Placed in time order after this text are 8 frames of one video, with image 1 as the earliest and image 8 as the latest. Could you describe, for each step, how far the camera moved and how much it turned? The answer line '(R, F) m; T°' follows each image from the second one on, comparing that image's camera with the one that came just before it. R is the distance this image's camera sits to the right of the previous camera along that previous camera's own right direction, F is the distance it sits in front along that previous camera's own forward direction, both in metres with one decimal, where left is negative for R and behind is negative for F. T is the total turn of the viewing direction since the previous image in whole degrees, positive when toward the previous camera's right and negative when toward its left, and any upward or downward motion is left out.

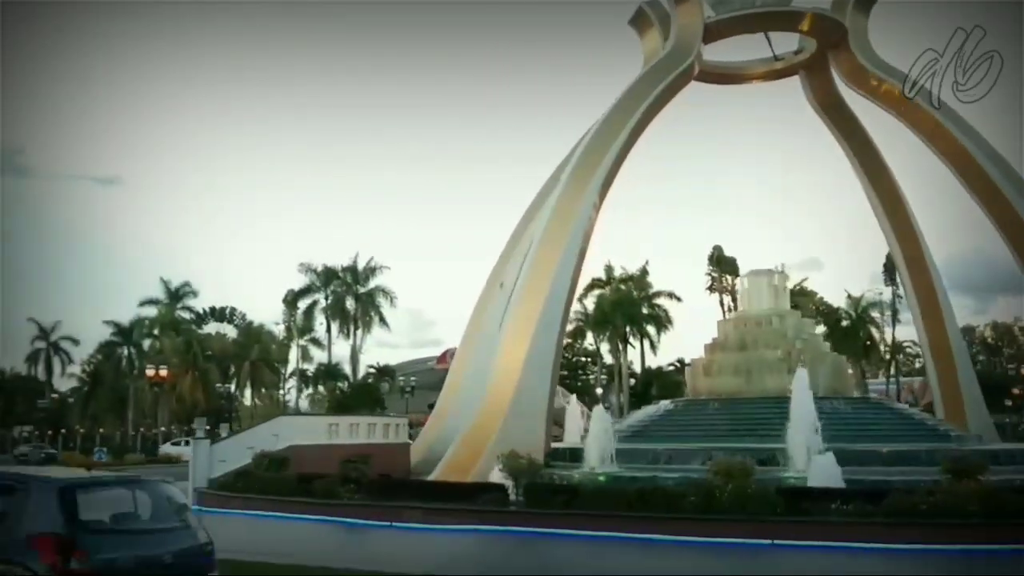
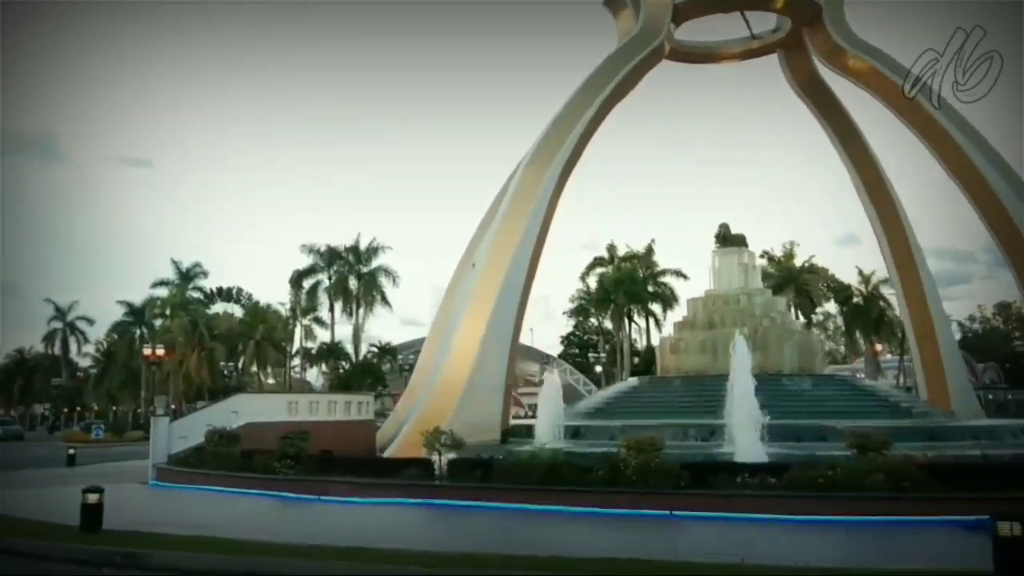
(+1.6, -0.1) m; -3°
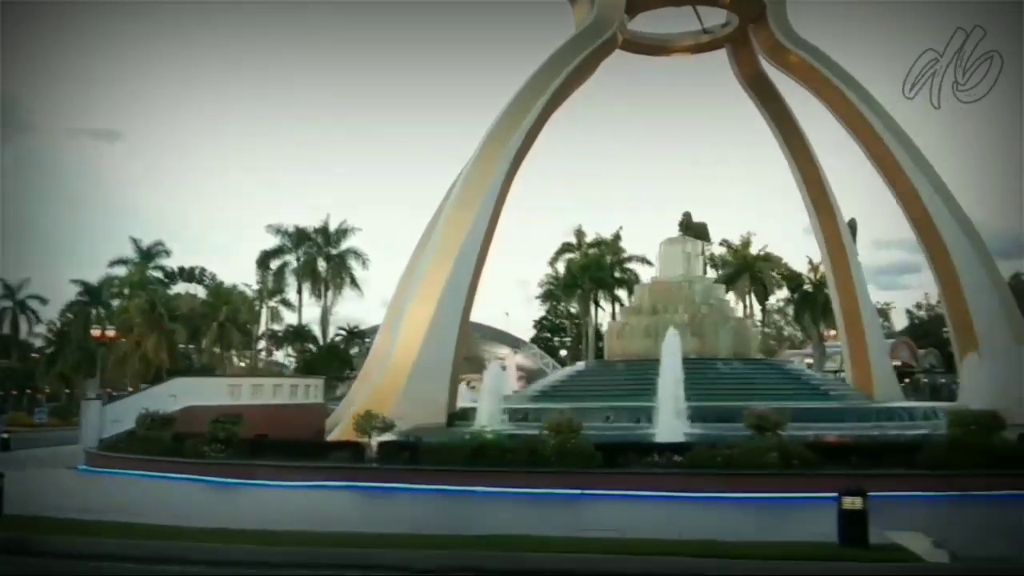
(+0.7, -0.5) m; +1°
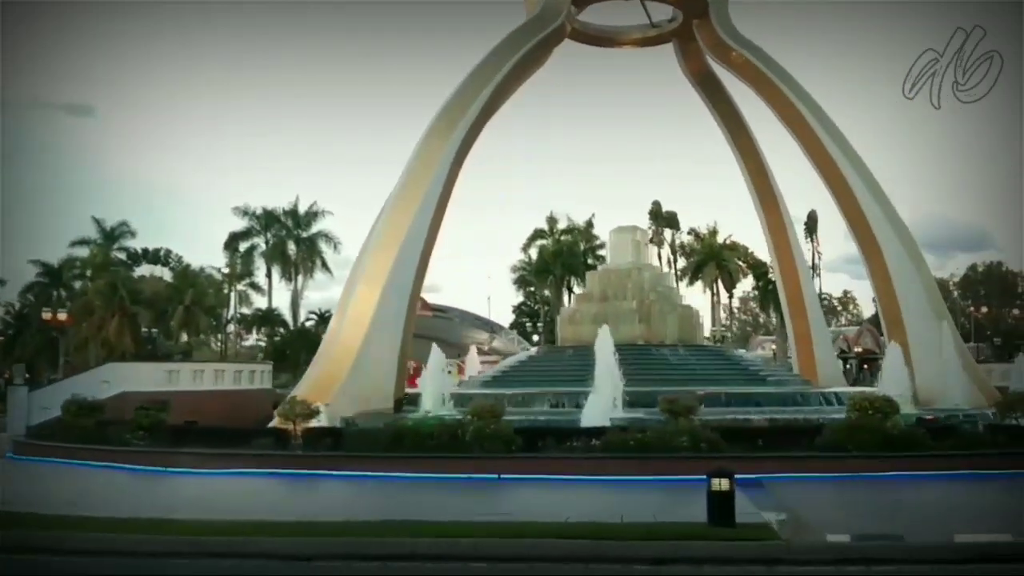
(+0.9, -0.2) m; 0°
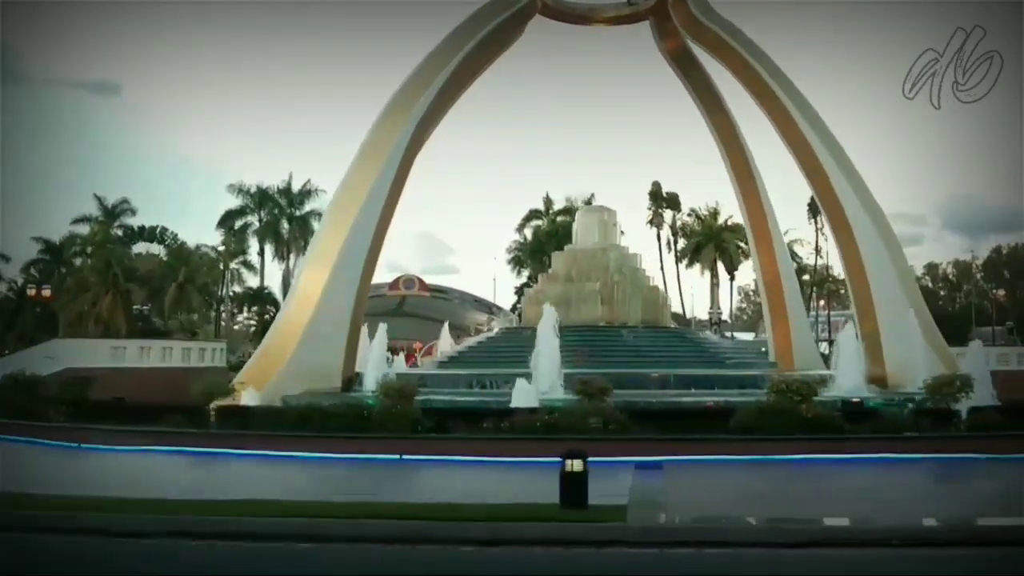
(+1.4, +0.2) m; -2°
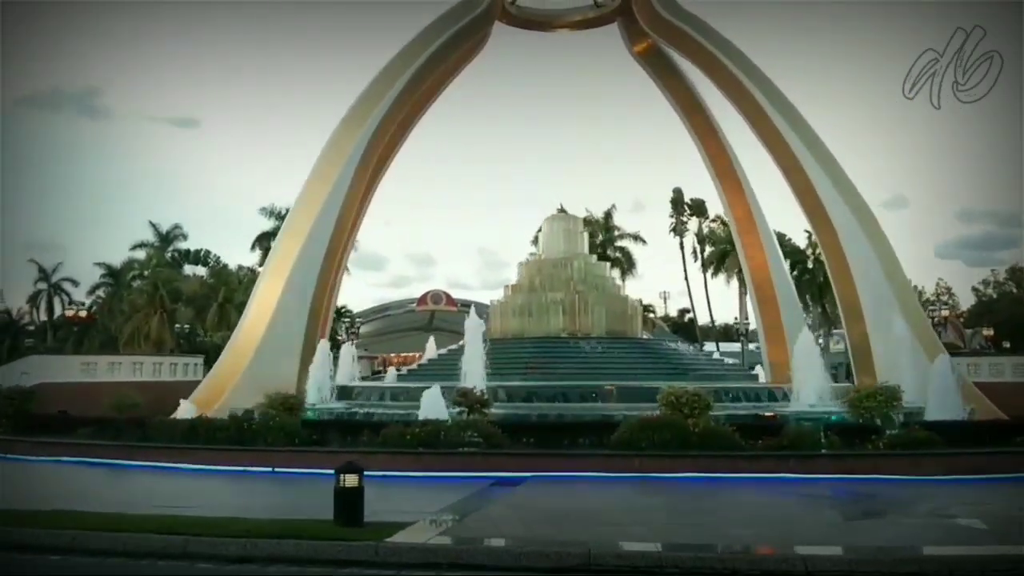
(+2.3, +0.3) m; -5°
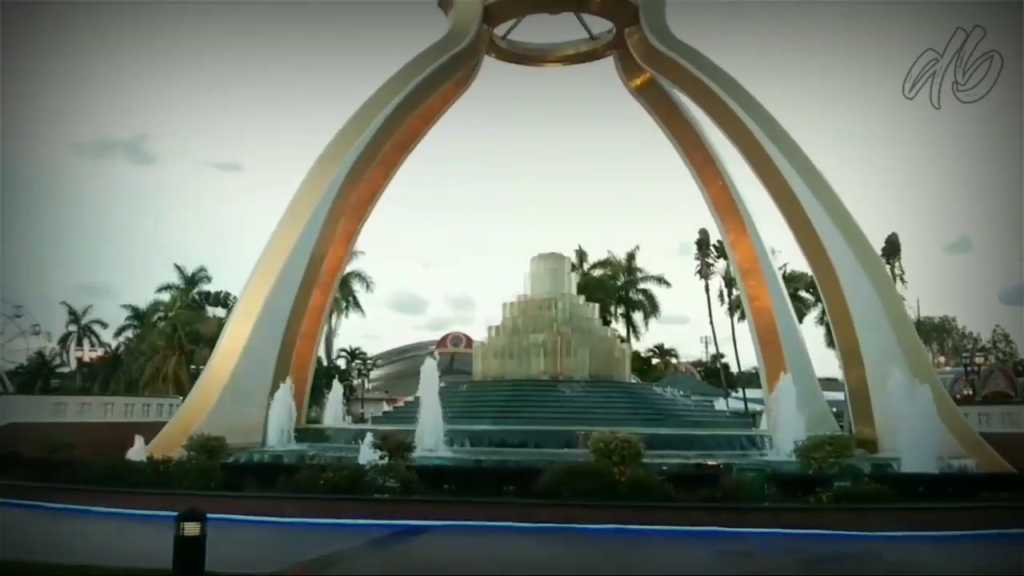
(+1.4, +0.5) m; -3°
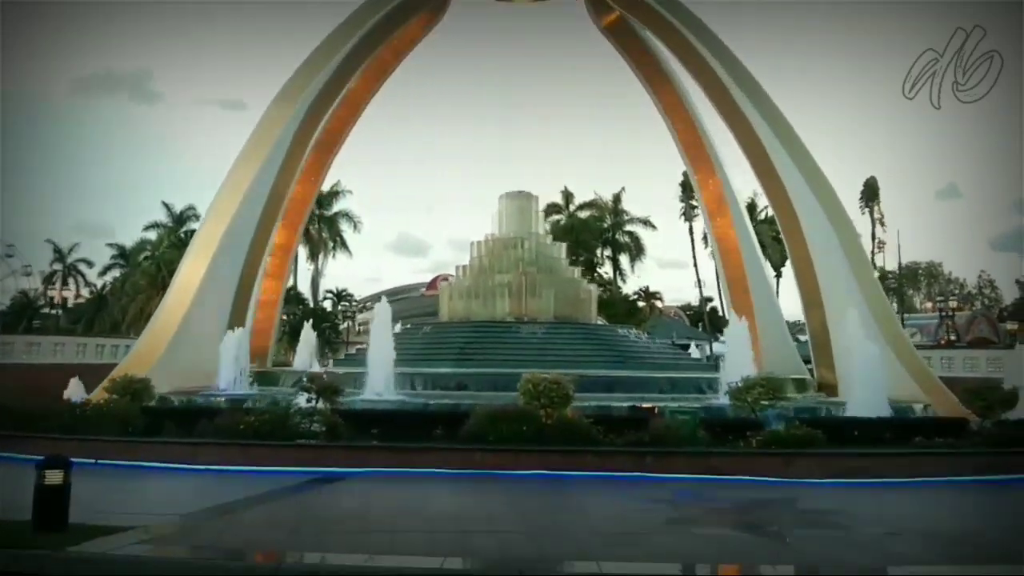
(+0.8, +0.6) m; 0°
